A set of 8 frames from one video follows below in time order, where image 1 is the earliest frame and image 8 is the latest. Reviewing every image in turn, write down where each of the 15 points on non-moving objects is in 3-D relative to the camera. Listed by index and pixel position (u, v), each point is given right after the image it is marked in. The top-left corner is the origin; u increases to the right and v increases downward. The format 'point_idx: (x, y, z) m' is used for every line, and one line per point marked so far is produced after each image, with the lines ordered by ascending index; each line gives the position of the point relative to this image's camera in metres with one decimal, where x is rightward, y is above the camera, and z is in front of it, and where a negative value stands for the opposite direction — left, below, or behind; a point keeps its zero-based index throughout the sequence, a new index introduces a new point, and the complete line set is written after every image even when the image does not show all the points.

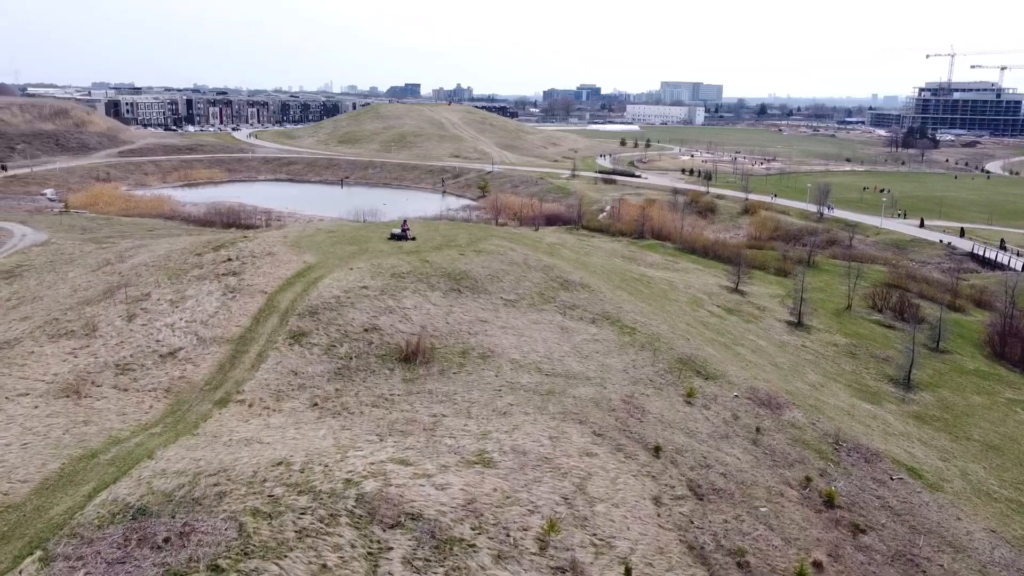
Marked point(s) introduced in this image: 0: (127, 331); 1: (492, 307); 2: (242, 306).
0: (-6.4, -0.7, +13.4) m
1: (-0.4, -0.3, +15.0) m
2: (-4.7, -0.3, +13.9) m
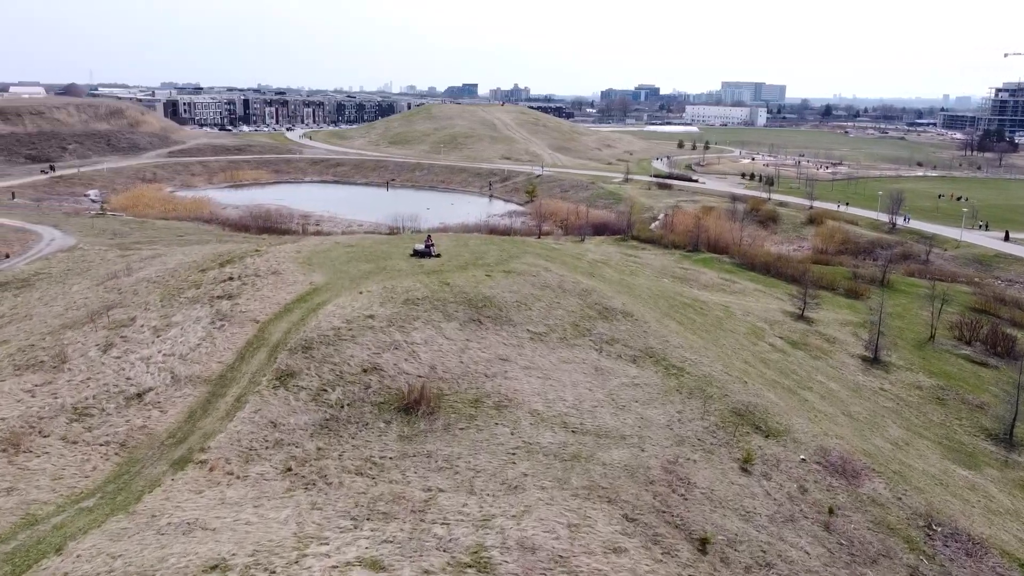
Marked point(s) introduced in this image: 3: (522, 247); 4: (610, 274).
0: (-6.1, -1.1, +11.8) m
1: (0.0, -0.8, +13.0) m
2: (-4.3, -0.7, +12.2) m
3: (+0.2, +1.0, +19.2) m
4: (+2.3, +0.3, +18.2) m
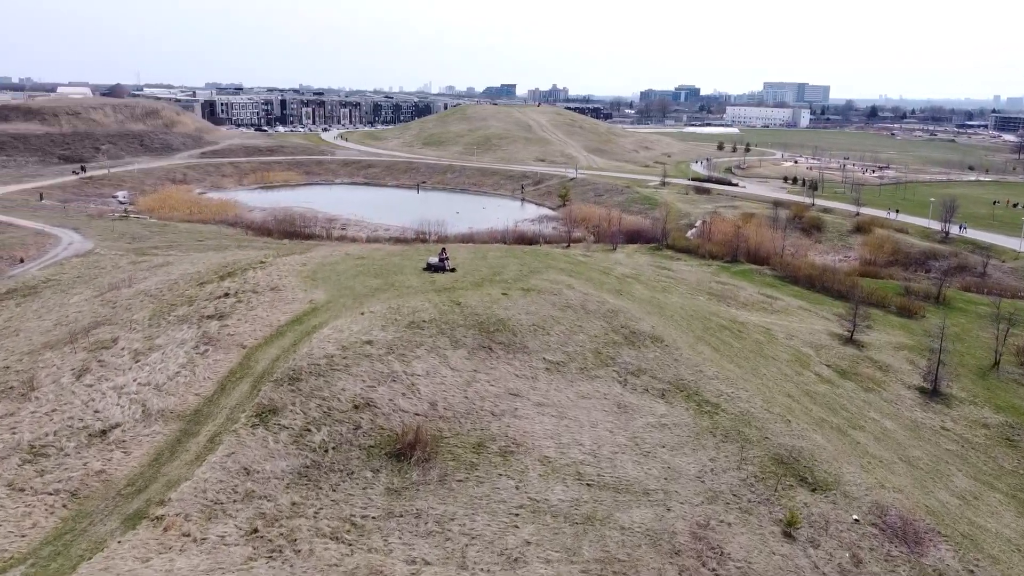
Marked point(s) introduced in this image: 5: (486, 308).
0: (-5.9, -1.4, +10.8) m
1: (+0.2, -1.2, +11.7) m
2: (-4.2, -1.0, +11.1) m
3: (+0.7, +0.6, +17.9) m
4: (+2.7, -0.1, +16.8) m
5: (-0.5, -0.3, +13.5) m
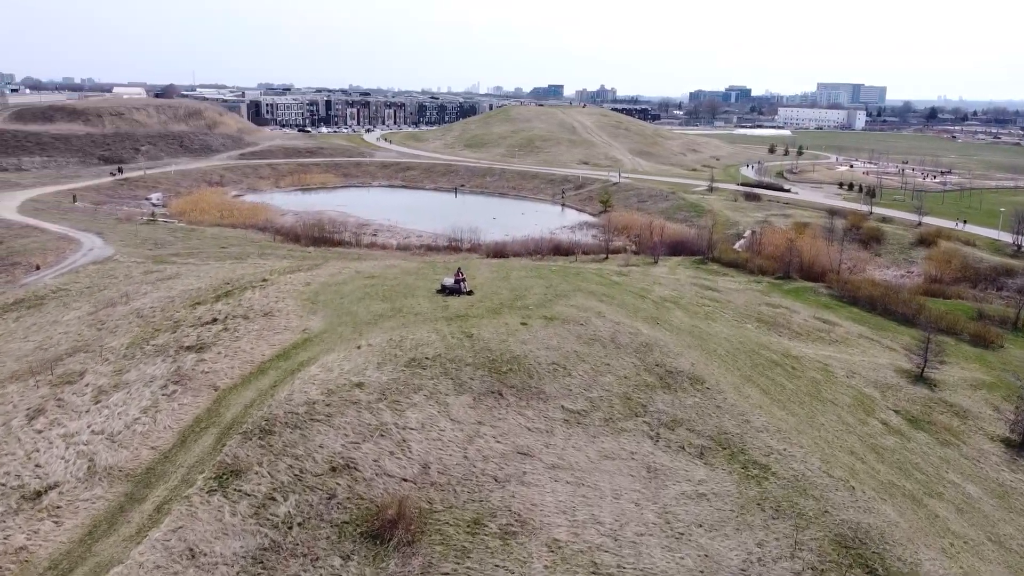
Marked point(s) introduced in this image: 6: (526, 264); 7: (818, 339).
0: (-5.8, -1.8, +9.4) m
1: (+0.4, -1.7, +10.0) m
2: (-4.1, -1.4, +9.7) m
3: (+1.2, +0.1, +16.2) m
4: (+3.1, -0.6, +15.0) m
5: (-0.2, -0.8, +11.9) m
6: (+0.3, +0.5, +18.6) m
7: (+6.2, -1.0, +16.3) m
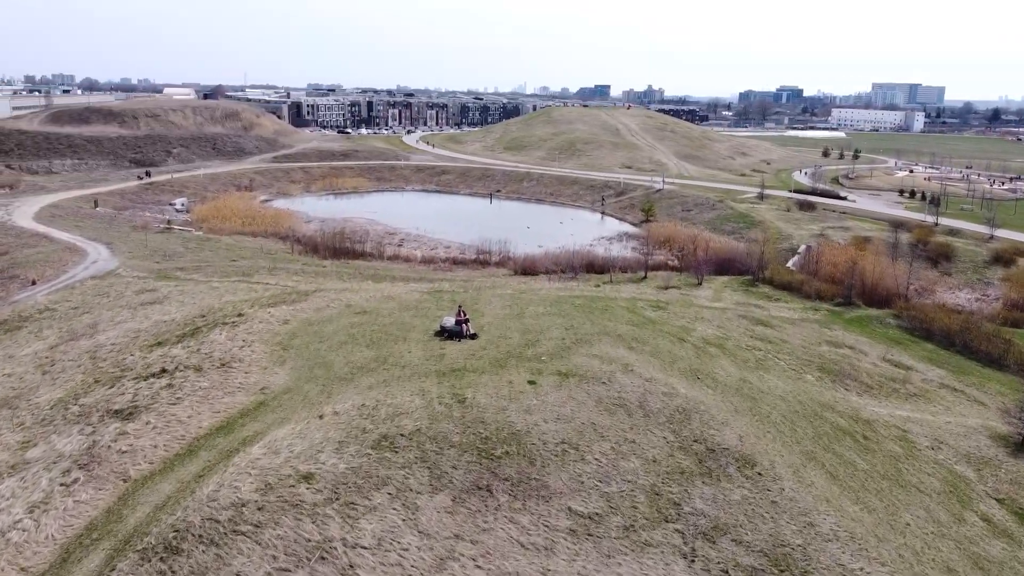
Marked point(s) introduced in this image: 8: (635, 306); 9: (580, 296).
0: (-6.0, -2.4, +7.4) m
1: (+0.3, -2.3, +7.6) m
2: (-4.2, -2.1, +7.6) m
3: (+1.5, -0.6, +13.8) m
4: (+3.3, -1.3, +12.5) m
5: (-0.2, -1.5, +9.6) m
6: (+0.7, -0.1, +16.2) m
7: (+6.4, -1.8, +13.6) m
8: (+2.4, -0.4, +15.8) m
9: (+1.4, -0.2, +16.6) m
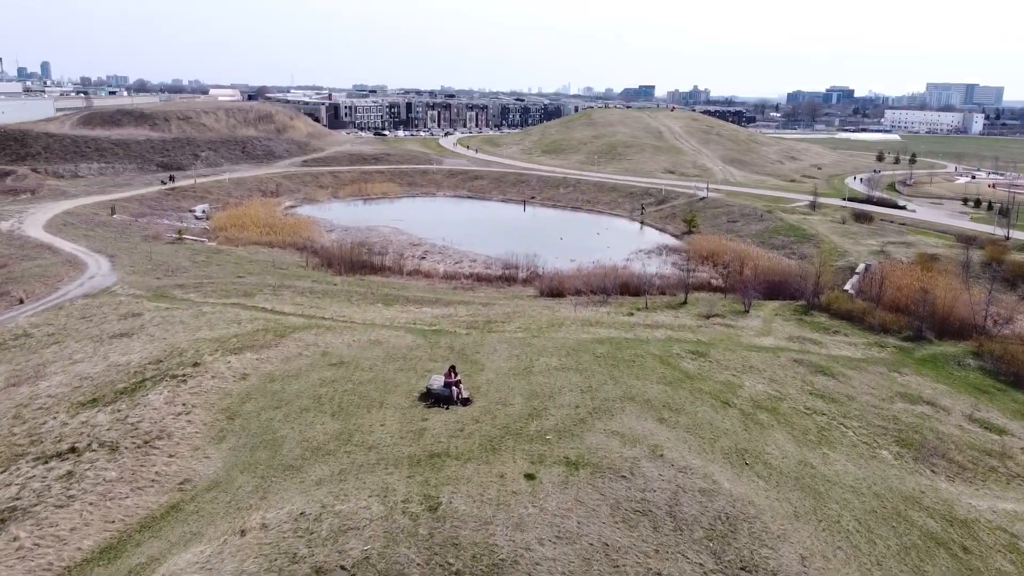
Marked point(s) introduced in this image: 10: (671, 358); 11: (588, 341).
0: (-6.2, -3.0, +5.4) m
1: (0.0, -3.0, +5.3) m
2: (-4.4, -2.7, +5.4) m
3: (+1.6, -1.2, +11.3) m
4: (+3.3, -2.0, +9.9) m
5: (-0.3, -2.1, +7.2) m
6: (+0.9, -0.8, +13.9) m
7: (+6.5, -2.5, +10.9) m
8: (+2.6, -1.1, +13.3) m
9: (+1.6, -0.9, +14.2) m
10: (+2.5, -1.2, +12.9) m
11: (+1.3, -0.9, +13.6) m
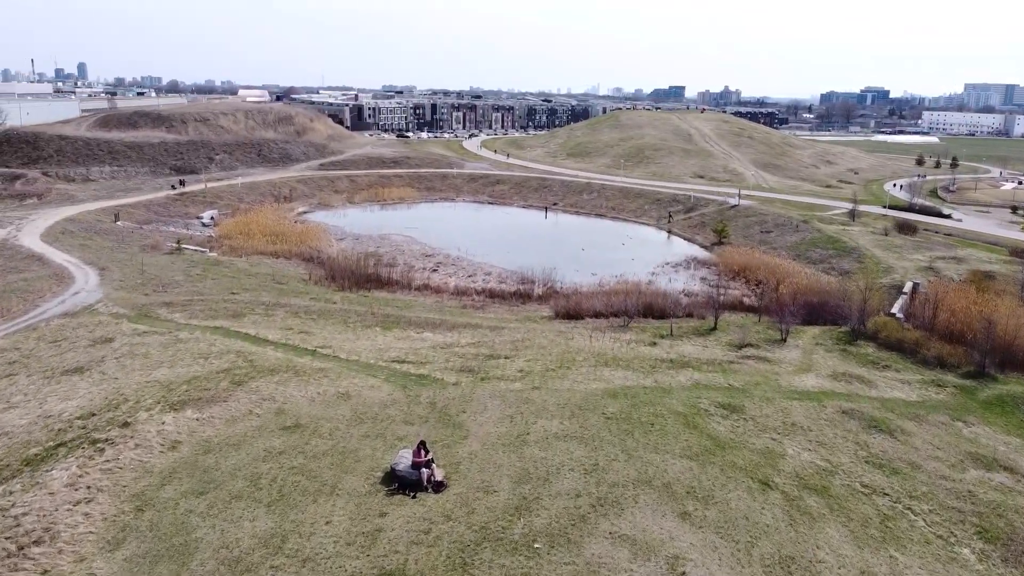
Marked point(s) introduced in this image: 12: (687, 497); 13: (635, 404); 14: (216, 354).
0: (-6.5, -3.5, +3.6) m
1: (-0.3, -3.6, +3.3) m
2: (-4.7, -3.2, +3.6) m
3: (+1.5, -1.8, +9.3) m
4: (+3.2, -2.6, +7.8) m
5: (-0.6, -2.7, +5.2) m
6: (+0.9, -1.4, +11.8) m
7: (+6.4, -3.2, +8.7) m
8: (+2.6, -1.7, +11.2) m
9: (+1.6, -1.5, +12.1) m
10: (+2.5, -1.7, +10.8) m
11: (+1.3, -1.5, +11.5) m
12: (+2.0, -2.1, +8.4) m
13: (+1.8, -1.5, +11.3) m
14: (-5.2, -1.2, +14.4) m
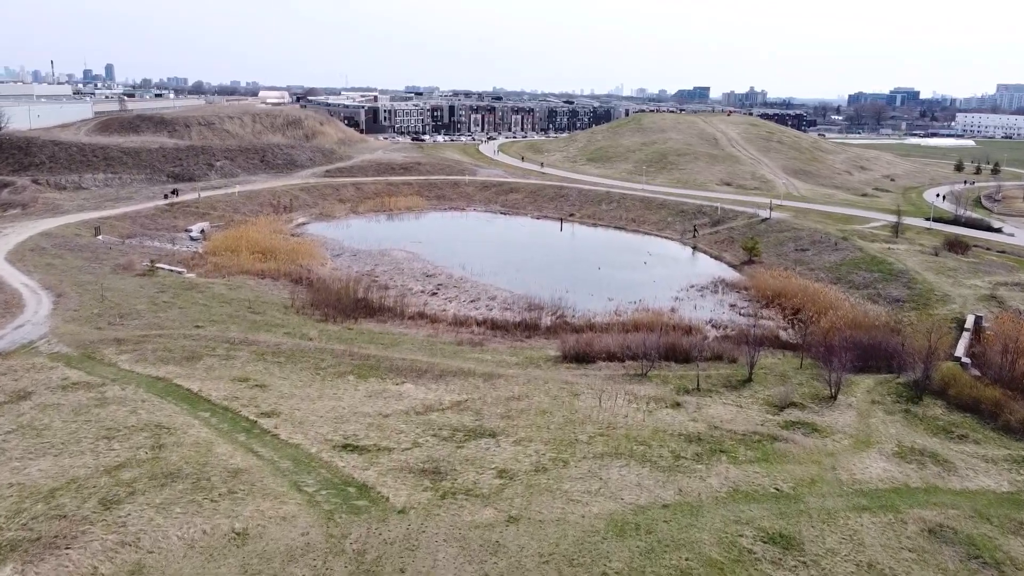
0: (-7.1, -4.3, +0.8) m
1: (-0.8, -4.5, +0.2) m
2: (-5.2, -4.1, +0.7) m
3: (+1.1, -2.7, +6.2) m
4: (+2.8, -3.5, +4.7) m
5: (-1.0, -3.6, +2.2) m
6: (+0.6, -2.3, +8.8) m
7: (+6.0, -4.1, +5.5) m
8: (+2.2, -2.6, +8.1) m
9: (+1.4, -2.4, +9.0) m
10: (+2.2, -2.7, +7.7) m
11: (+1.0, -2.4, +8.4) m
12: (+1.6, -3.0, +5.3) m
13: (+1.5, -2.4, +8.3) m
14: (-5.4, -2.1, +11.5) m
